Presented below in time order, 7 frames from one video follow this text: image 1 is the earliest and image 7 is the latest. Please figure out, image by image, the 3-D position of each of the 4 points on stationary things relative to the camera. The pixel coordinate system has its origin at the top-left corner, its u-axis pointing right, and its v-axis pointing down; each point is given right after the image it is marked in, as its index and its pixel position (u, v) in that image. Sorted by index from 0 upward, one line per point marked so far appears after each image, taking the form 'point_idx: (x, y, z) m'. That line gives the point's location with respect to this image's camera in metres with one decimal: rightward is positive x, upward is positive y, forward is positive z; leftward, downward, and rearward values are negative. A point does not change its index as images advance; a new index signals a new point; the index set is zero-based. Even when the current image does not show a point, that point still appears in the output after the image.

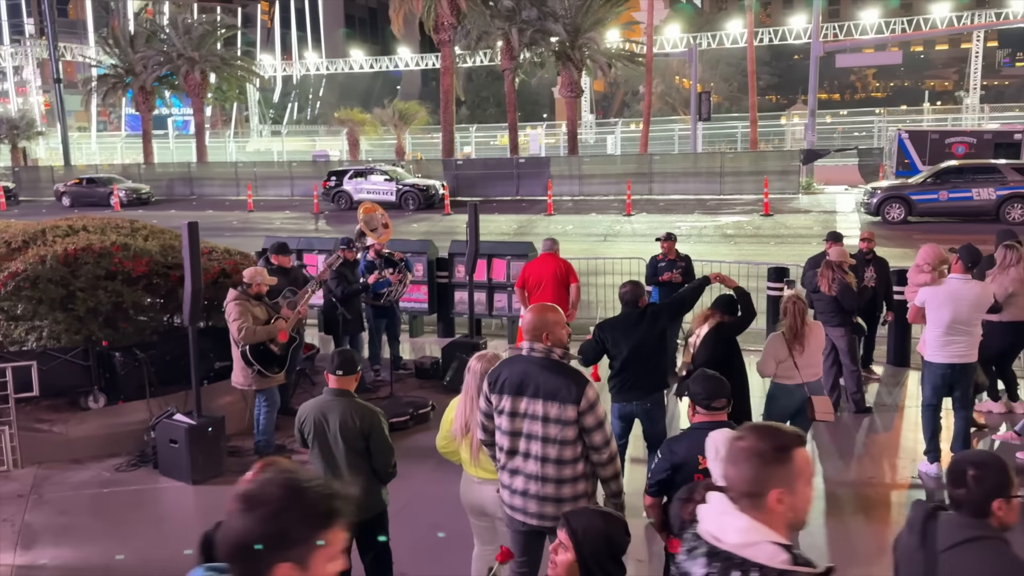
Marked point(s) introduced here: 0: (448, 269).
0: (-0.8, +0.2, +10.9) m
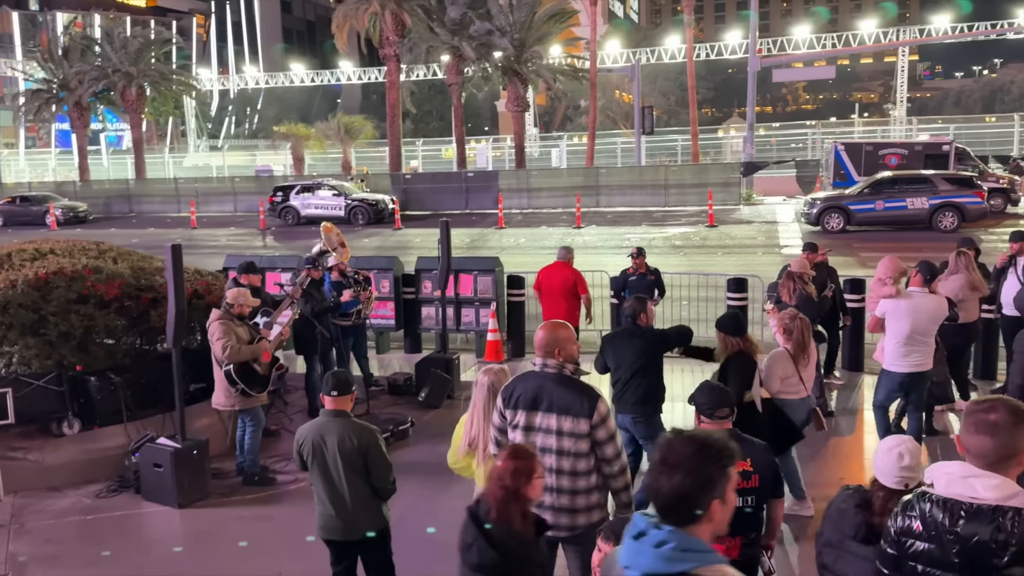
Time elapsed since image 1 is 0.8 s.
0: (-1.3, 0.0, +11.0) m
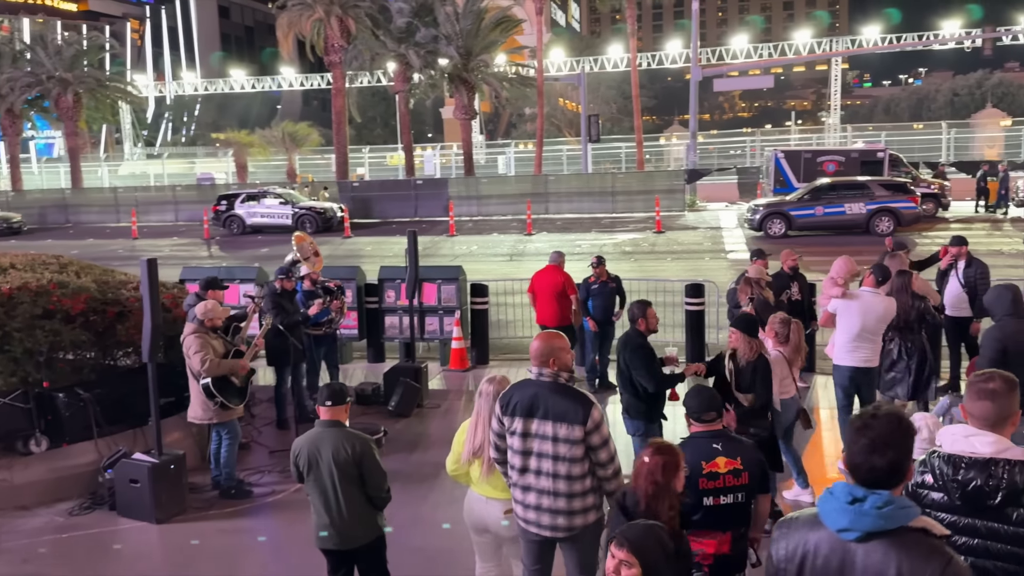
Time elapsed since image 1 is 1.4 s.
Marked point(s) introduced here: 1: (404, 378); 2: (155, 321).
0: (-1.8, -0.1, +11.0) m
1: (-1.1, -1.0, +9.0) m
2: (-2.6, -0.2, +6.2) m
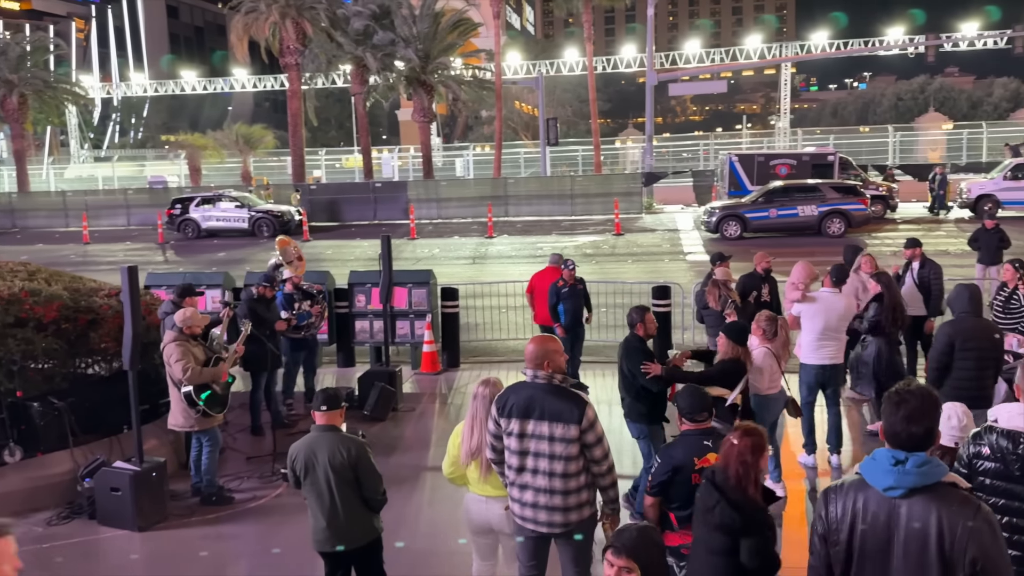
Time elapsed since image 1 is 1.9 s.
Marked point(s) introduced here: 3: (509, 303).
0: (-2.2, -0.1, +11.0) m
1: (-1.4, -1.0, +9.0) m
2: (-2.7, -0.3, +6.2) m
3: (+0.1, -0.3, +15.5) m
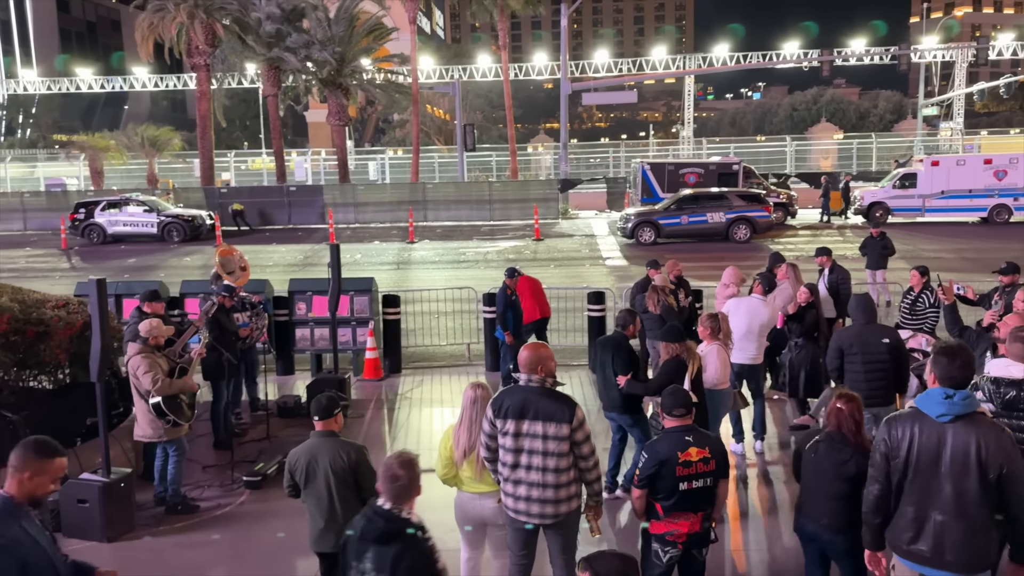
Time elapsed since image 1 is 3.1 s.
0: (-2.9, -0.2, +11.1) m
1: (-2.0, -1.1, +9.2) m
2: (-3.0, -0.4, +6.2) m
3: (-1.2, -0.4, +15.7) m
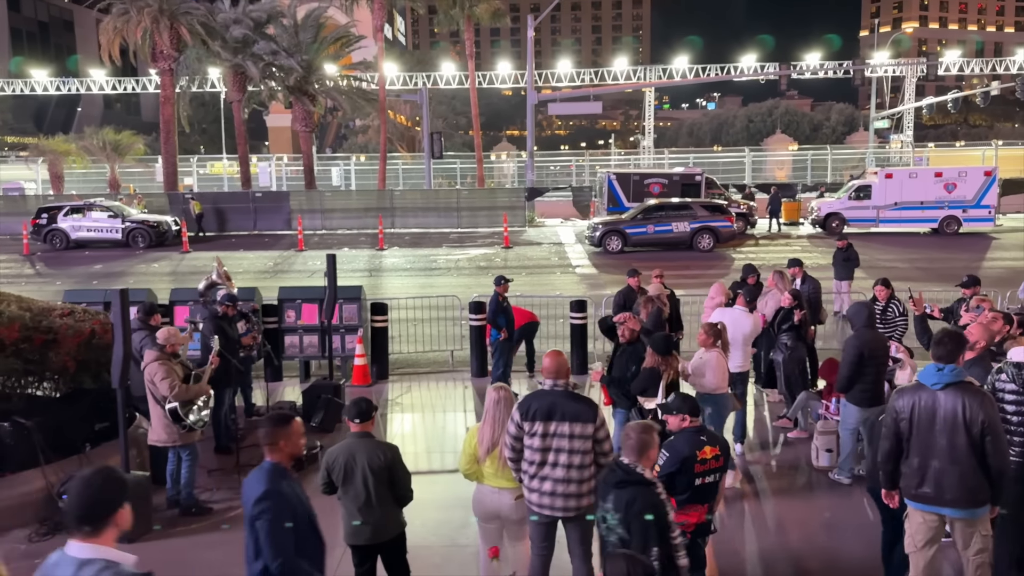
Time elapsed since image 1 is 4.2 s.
0: (-3.1, -0.4, +11.3) m
1: (-2.1, -1.2, +9.4) m
2: (-2.9, -0.5, +6.4) m
3: (-1.6, -0.5, +16.0) m
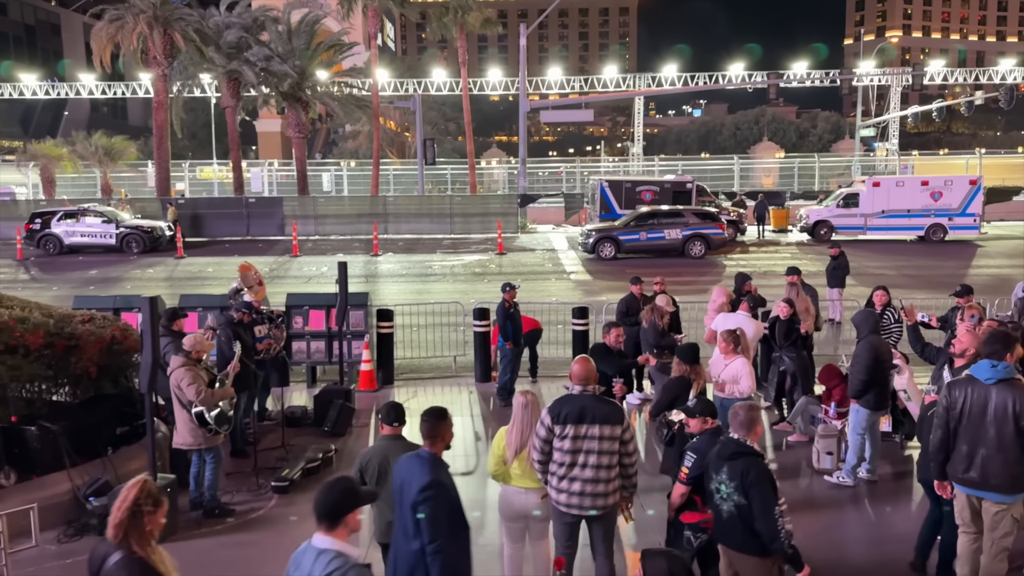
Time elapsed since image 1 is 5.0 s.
0: (-3.1, -0.4, +11.5) m
1: (-2.0, -1.3, +9.6) m
2: (-2.8, -0.5, +6.6) m
3: (-1.7, -0.6, +16.3) m
